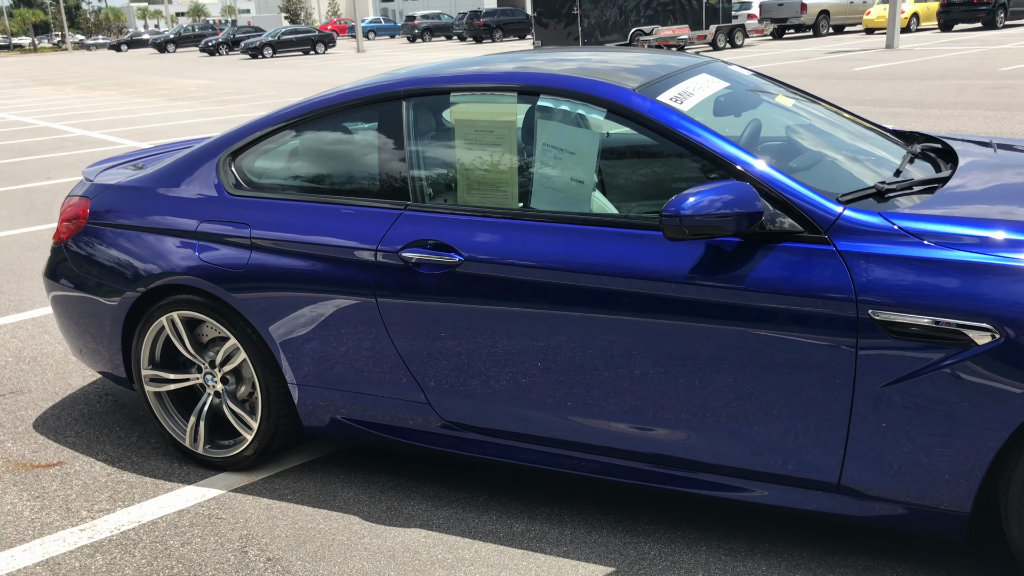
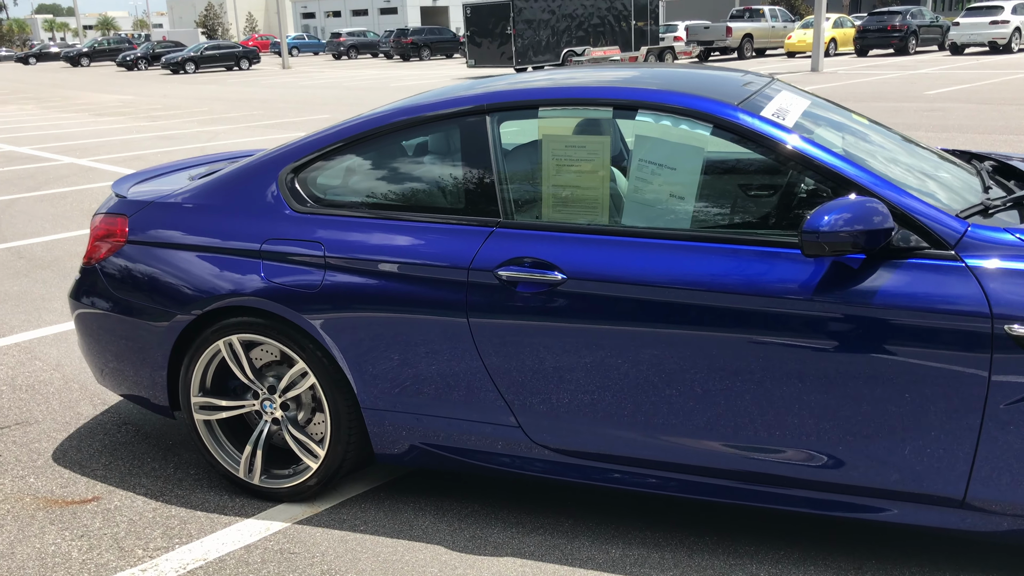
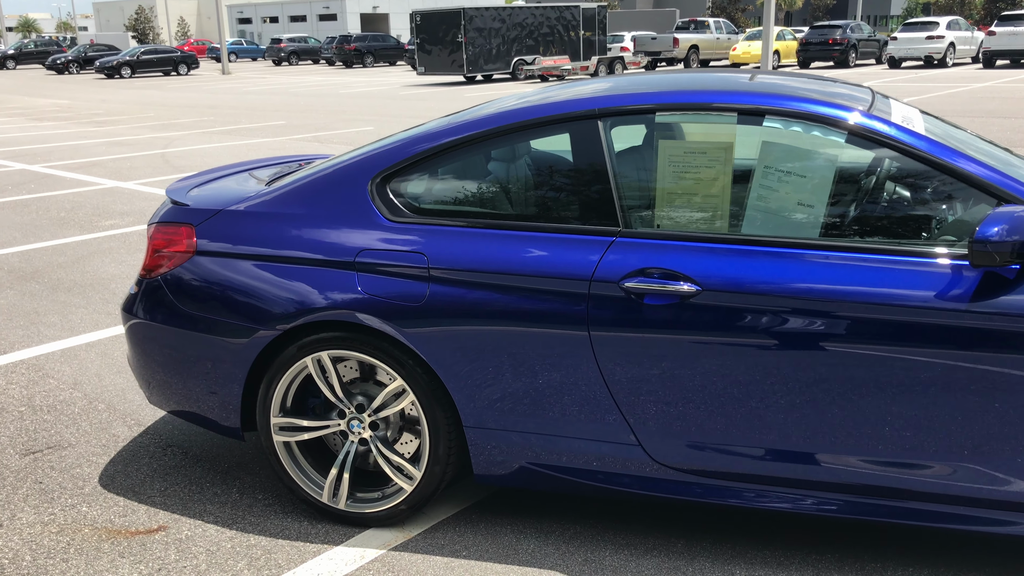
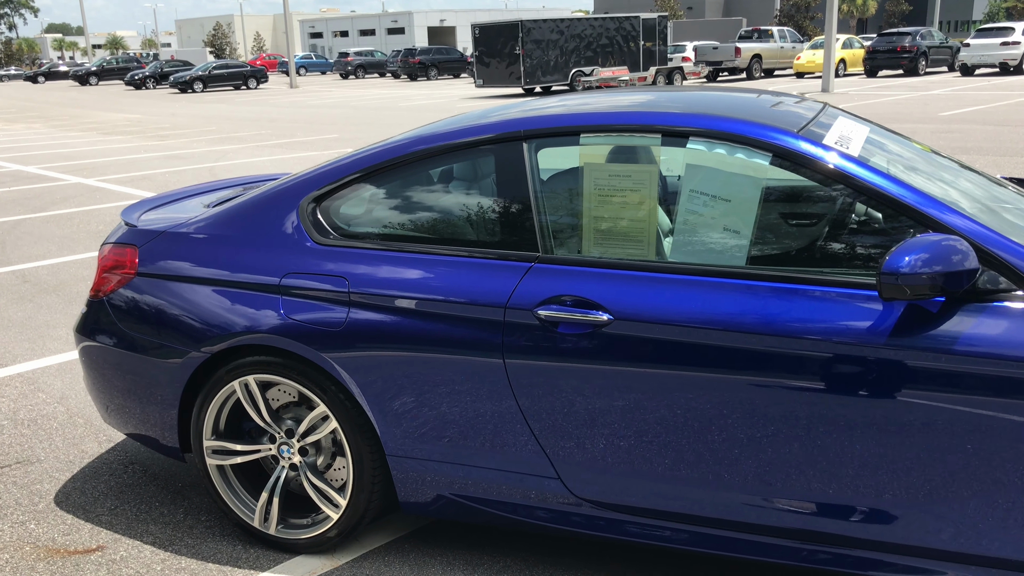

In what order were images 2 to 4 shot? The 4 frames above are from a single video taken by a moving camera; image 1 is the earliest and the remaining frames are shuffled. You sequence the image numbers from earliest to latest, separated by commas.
2, 4, 3
